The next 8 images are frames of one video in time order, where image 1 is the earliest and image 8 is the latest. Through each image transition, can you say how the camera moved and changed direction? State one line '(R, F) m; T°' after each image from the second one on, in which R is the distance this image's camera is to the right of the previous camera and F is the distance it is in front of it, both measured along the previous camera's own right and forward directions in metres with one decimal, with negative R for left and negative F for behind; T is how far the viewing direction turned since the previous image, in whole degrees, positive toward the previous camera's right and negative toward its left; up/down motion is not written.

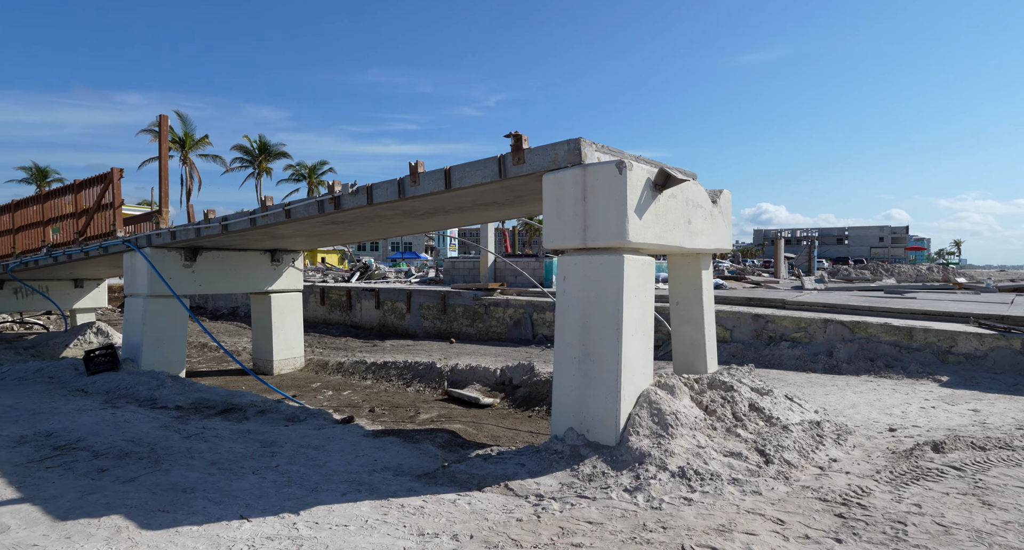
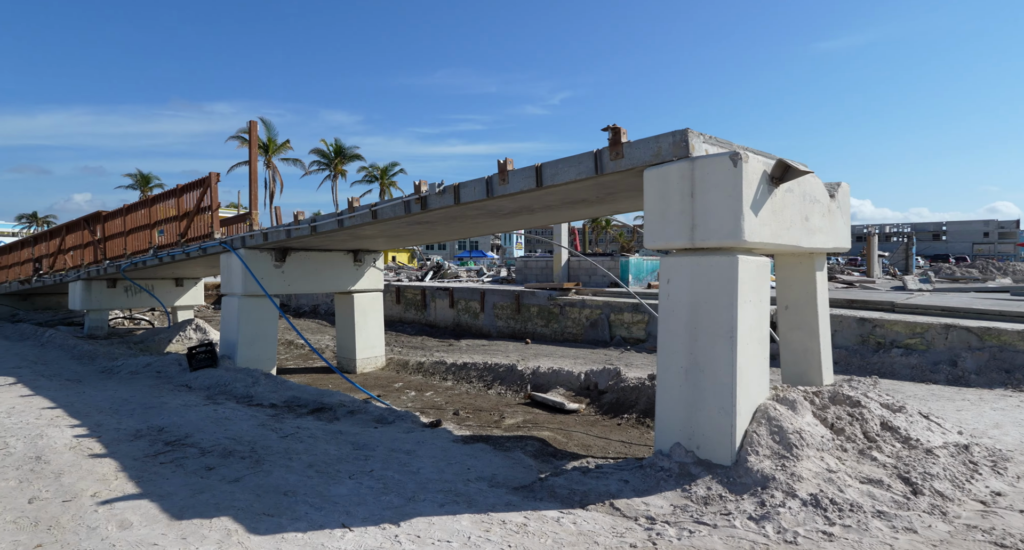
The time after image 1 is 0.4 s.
(-0.2, +0.2) m; -6°
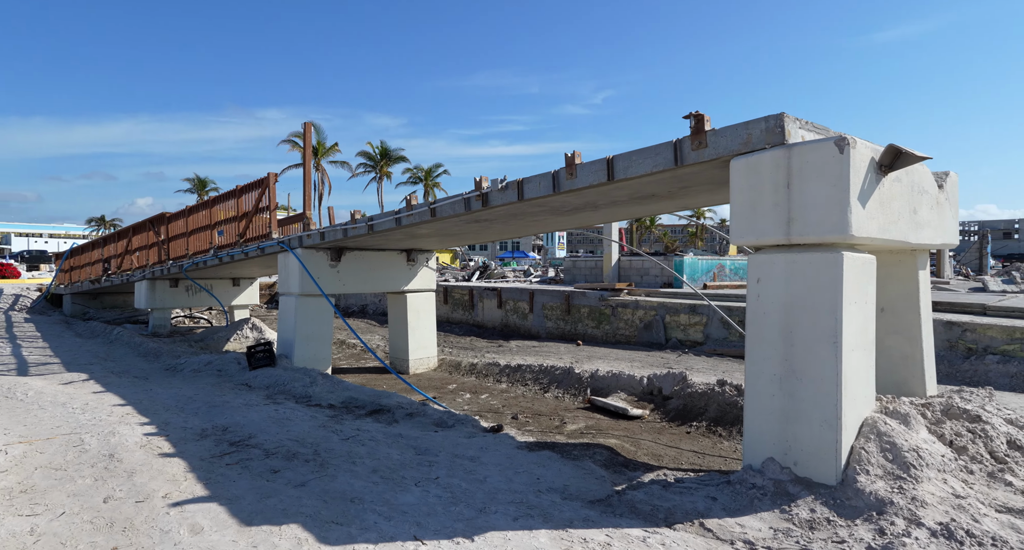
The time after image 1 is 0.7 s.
(-0.2, +0.2) m; -4°
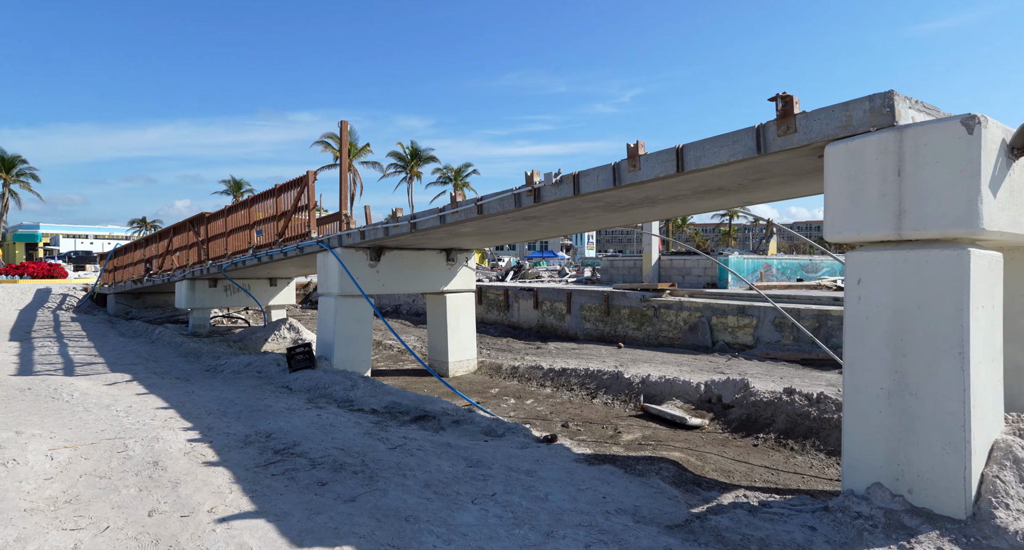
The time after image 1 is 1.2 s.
(-0.3, +0.4) m; -3°
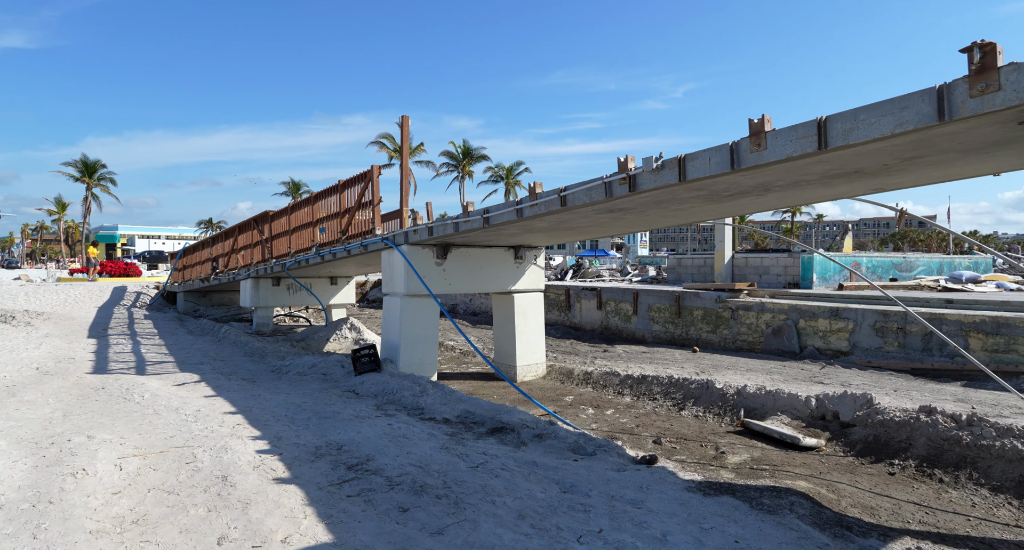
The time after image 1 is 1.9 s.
(-0.4, +0.6) m; -5°
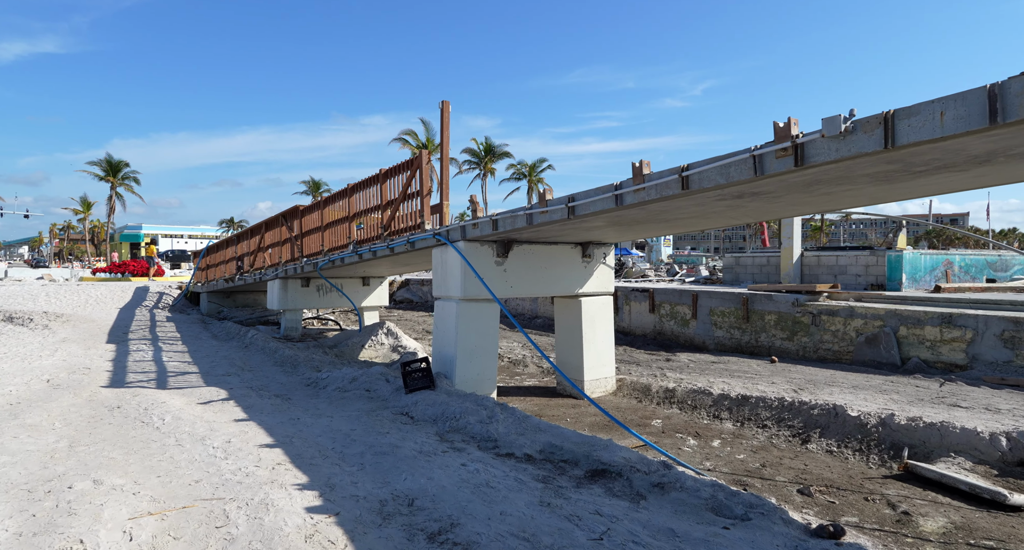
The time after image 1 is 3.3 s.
(-0.8, +1.4) m; -2°
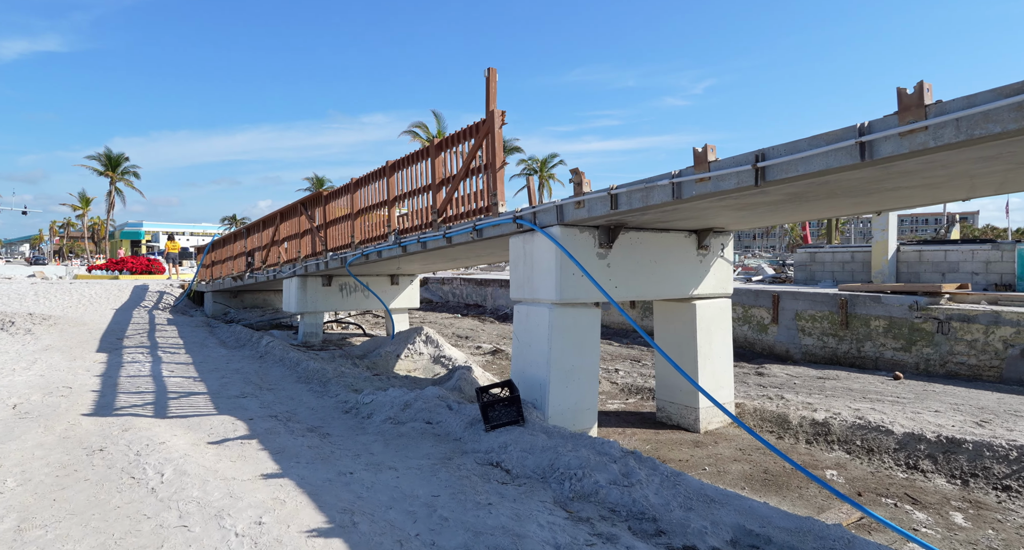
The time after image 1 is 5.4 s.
(-1.2, +2.2) m; 0°
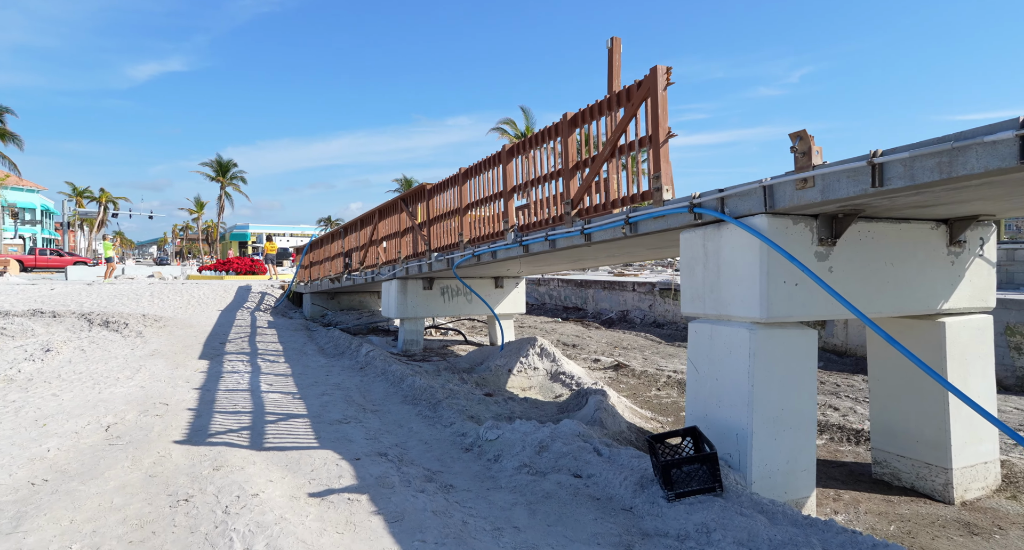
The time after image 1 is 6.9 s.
(-0.8, +1.7) m; -8°
